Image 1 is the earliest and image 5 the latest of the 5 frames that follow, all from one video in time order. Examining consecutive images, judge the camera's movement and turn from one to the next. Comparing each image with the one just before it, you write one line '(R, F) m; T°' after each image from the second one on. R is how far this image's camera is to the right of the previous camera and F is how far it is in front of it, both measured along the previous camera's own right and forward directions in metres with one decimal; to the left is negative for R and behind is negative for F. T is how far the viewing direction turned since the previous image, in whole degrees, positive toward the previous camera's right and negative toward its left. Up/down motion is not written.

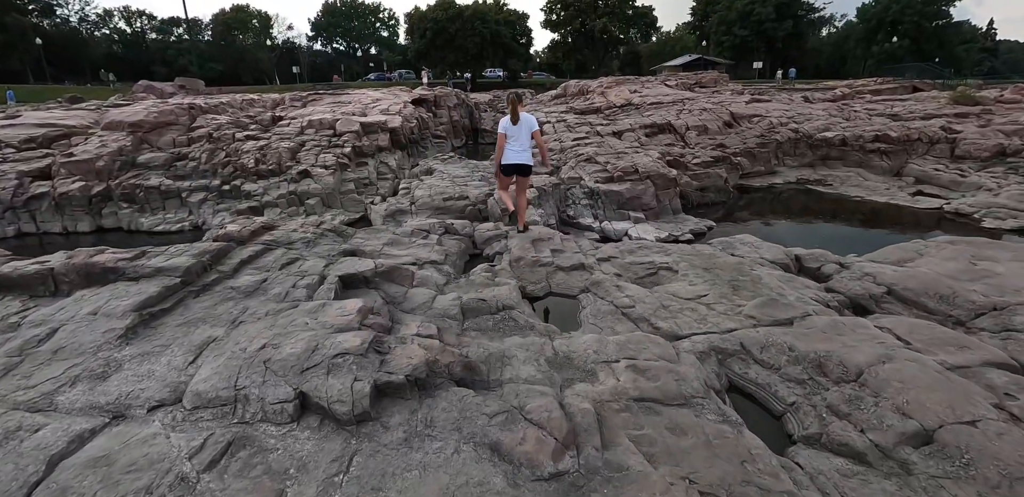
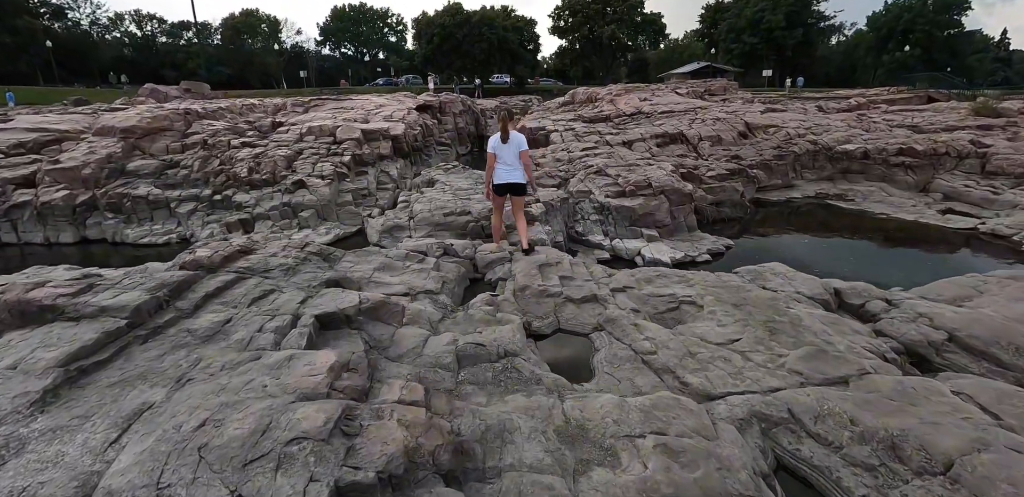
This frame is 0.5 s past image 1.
(0.0, +0.7) m; -1°
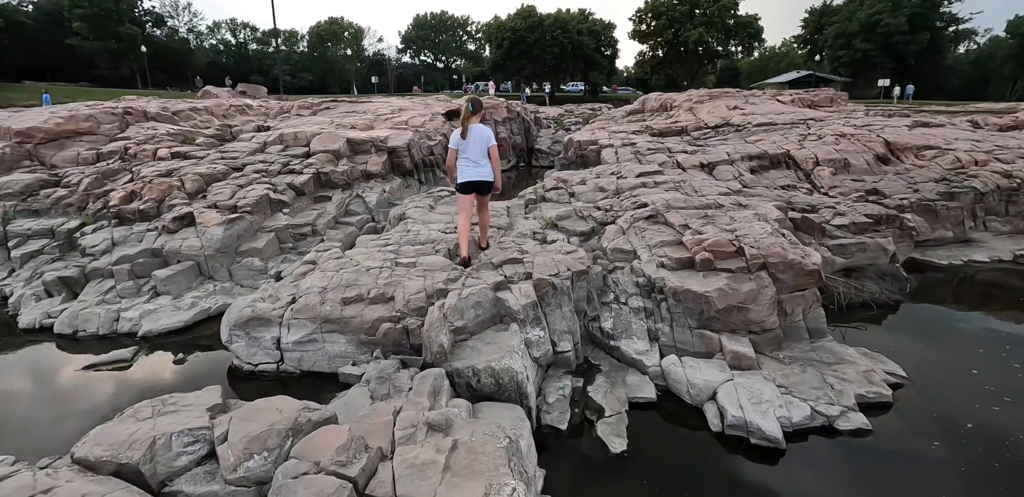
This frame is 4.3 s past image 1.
(+1.3, +4.6) m; -9°
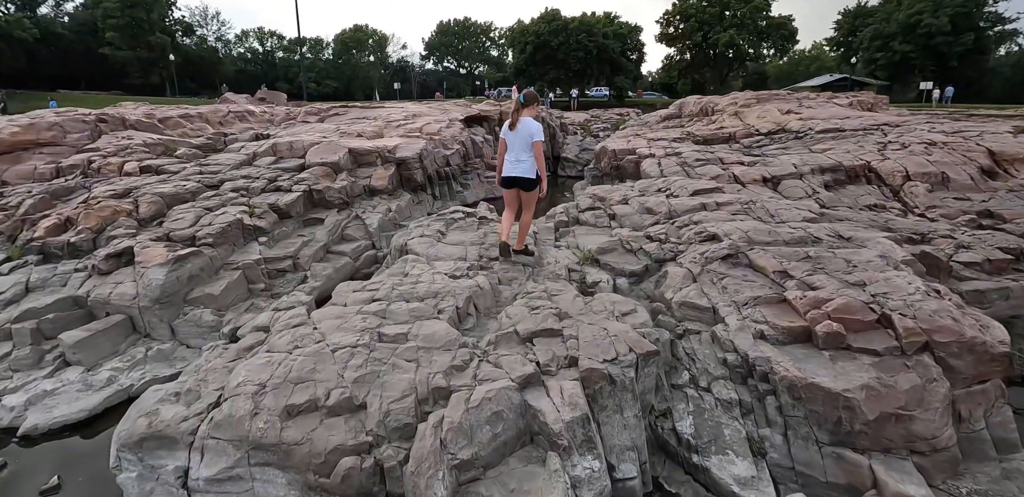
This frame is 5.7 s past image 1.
(-0.1, +2.0) m; -3°
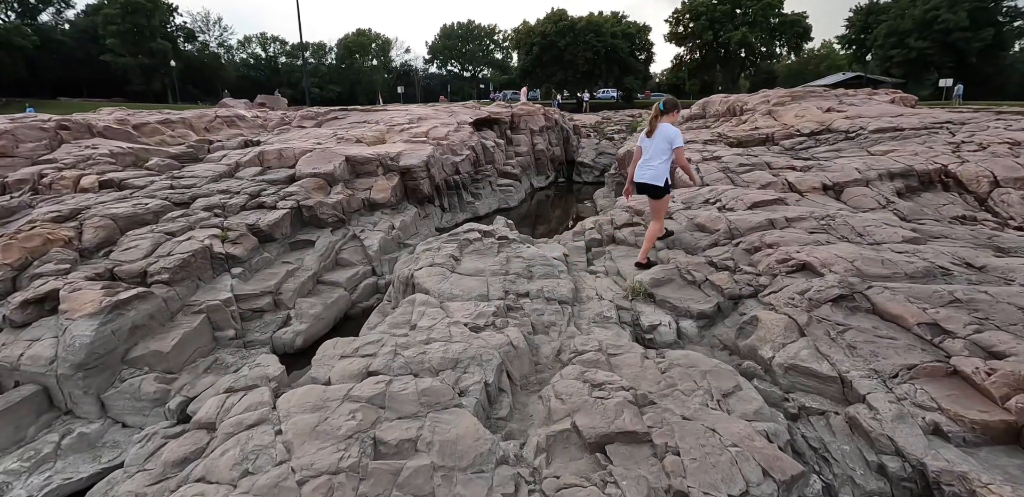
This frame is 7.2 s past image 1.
(-0.4, +1.5) m; -1°
